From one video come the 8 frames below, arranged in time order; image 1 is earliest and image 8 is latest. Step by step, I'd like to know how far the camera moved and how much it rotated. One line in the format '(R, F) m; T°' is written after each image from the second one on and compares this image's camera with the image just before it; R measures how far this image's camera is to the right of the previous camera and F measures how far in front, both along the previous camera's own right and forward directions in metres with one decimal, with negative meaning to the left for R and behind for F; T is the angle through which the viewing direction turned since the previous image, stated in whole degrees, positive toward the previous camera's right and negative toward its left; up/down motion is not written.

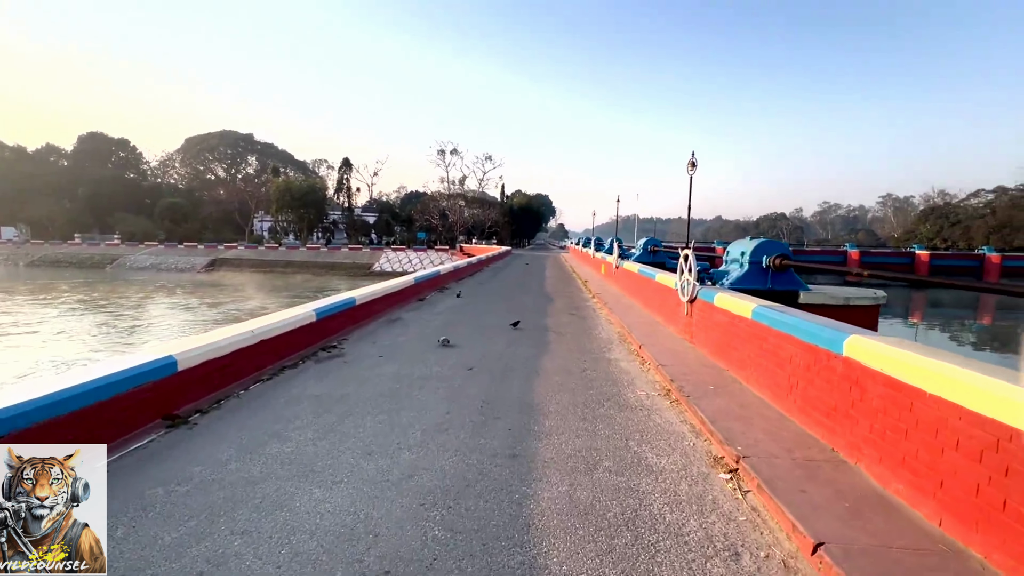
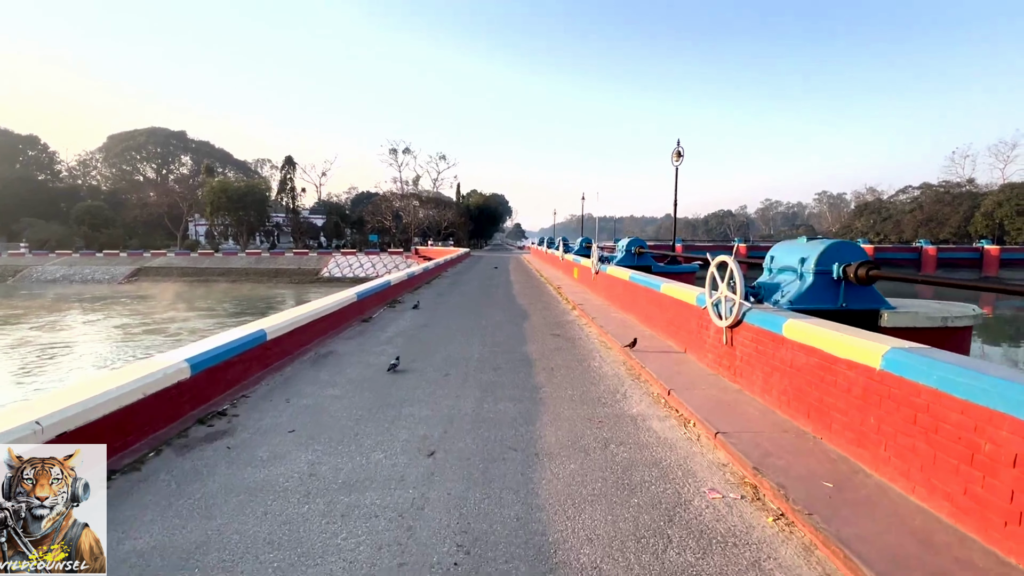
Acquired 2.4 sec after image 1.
(-0.1, +1.3) m; +5°
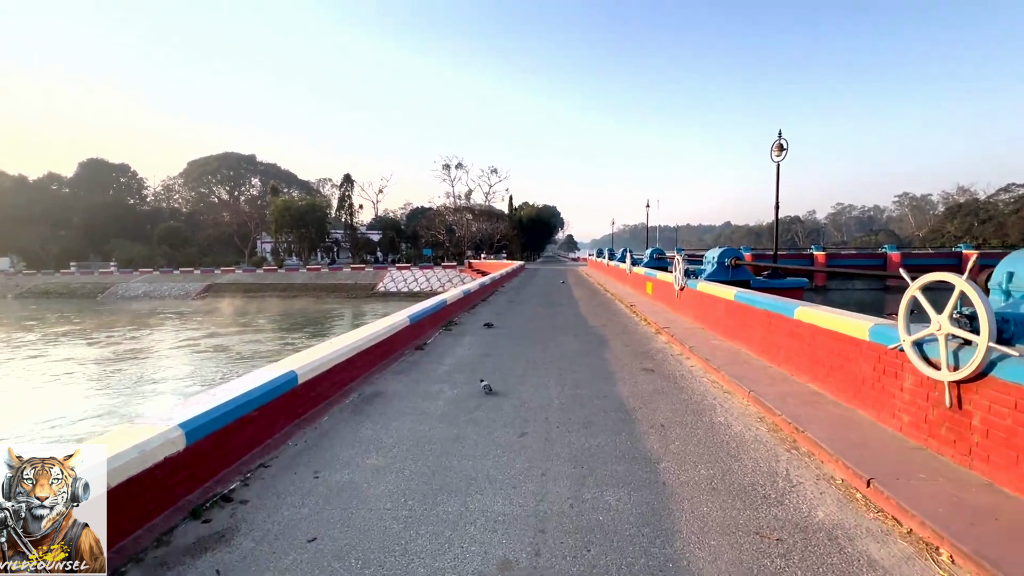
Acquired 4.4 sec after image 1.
(-0.3, +0.9) m; -6°
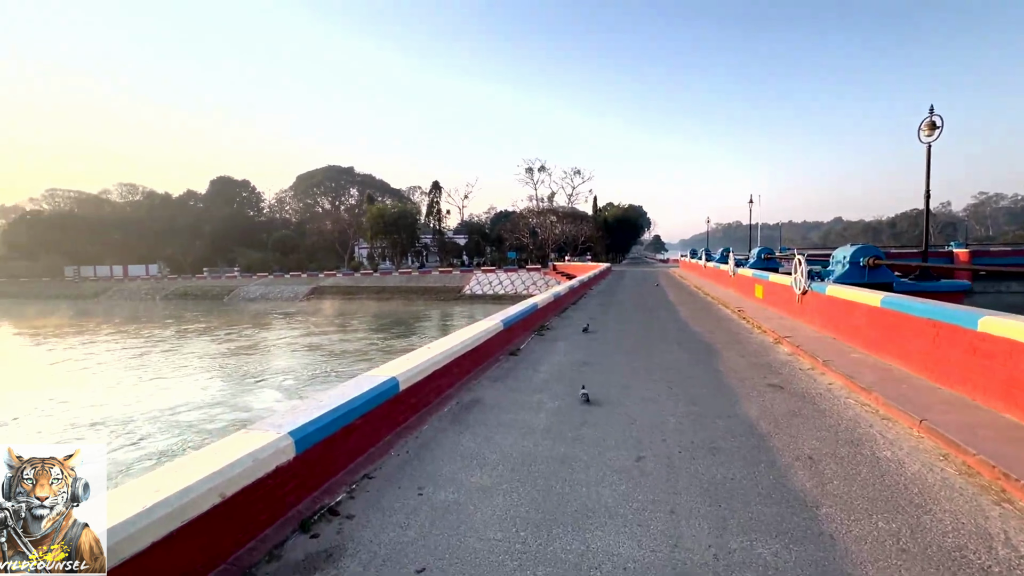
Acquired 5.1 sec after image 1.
(-0.2, +0.2) m; -10°
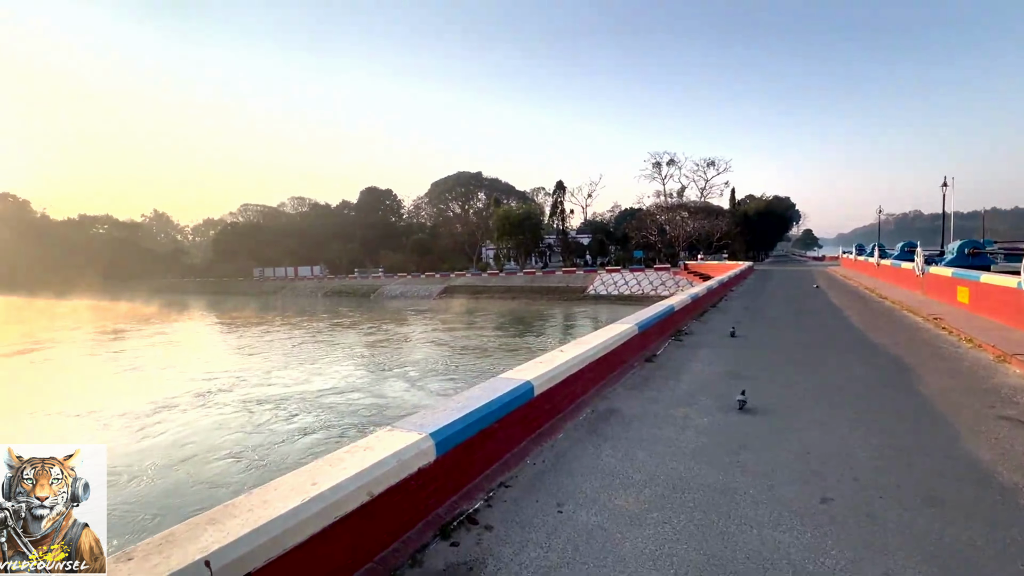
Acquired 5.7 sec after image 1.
(-0.1, +0.2) m; -15°
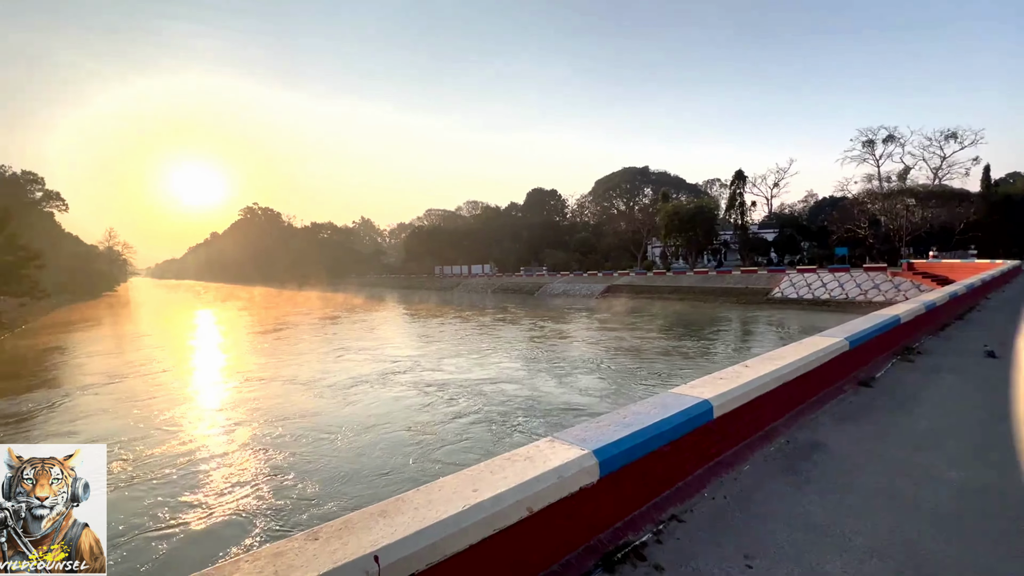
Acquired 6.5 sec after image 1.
(0.0, +0.2) m; -20°
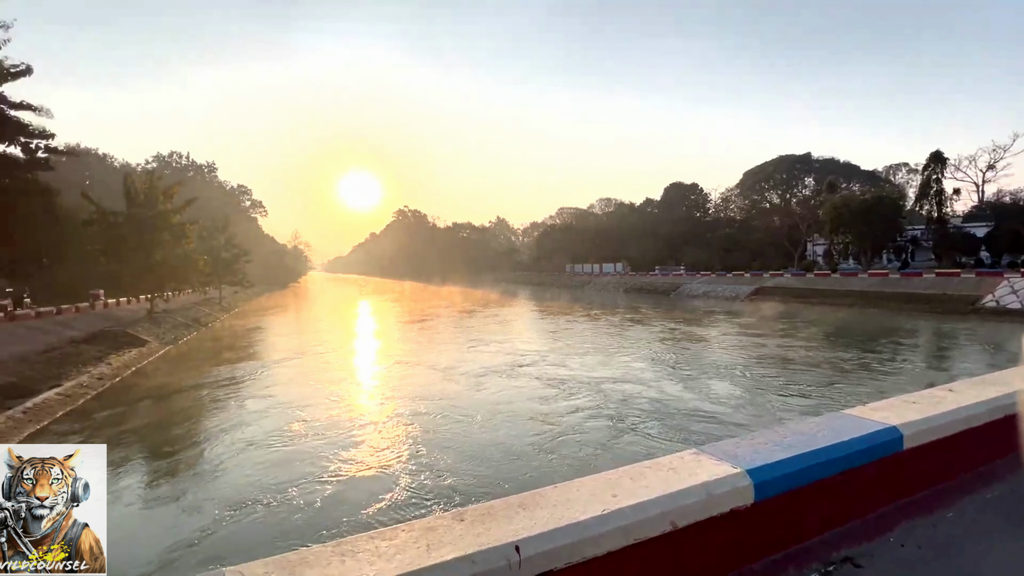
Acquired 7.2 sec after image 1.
(0.0, 0.0) m; -16°
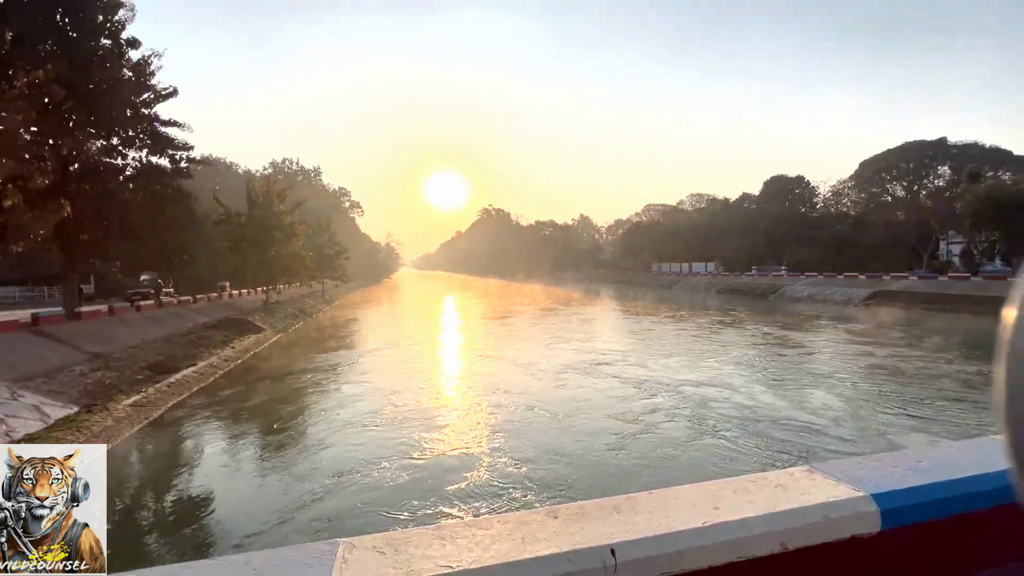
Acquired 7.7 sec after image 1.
(0.0, 0.0) m; -10°
